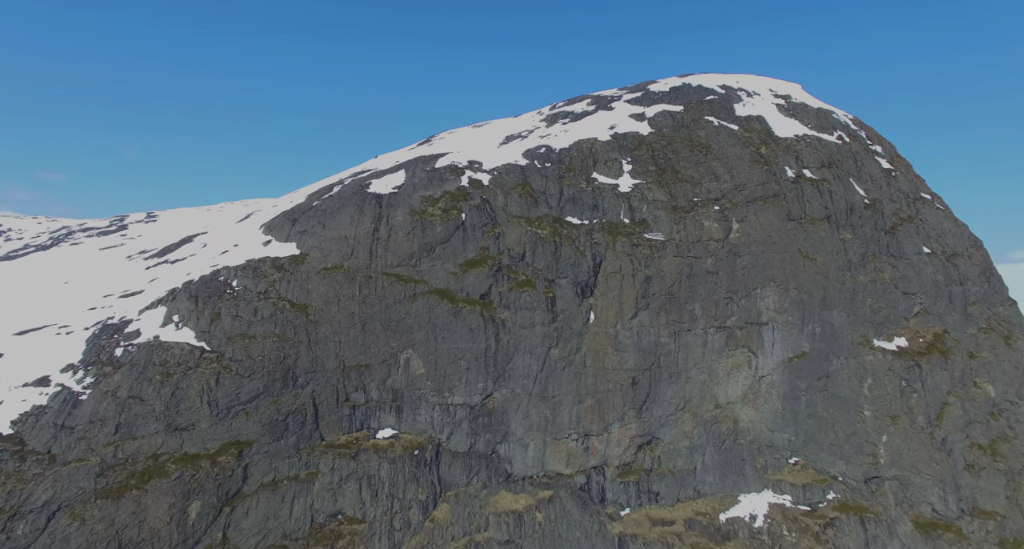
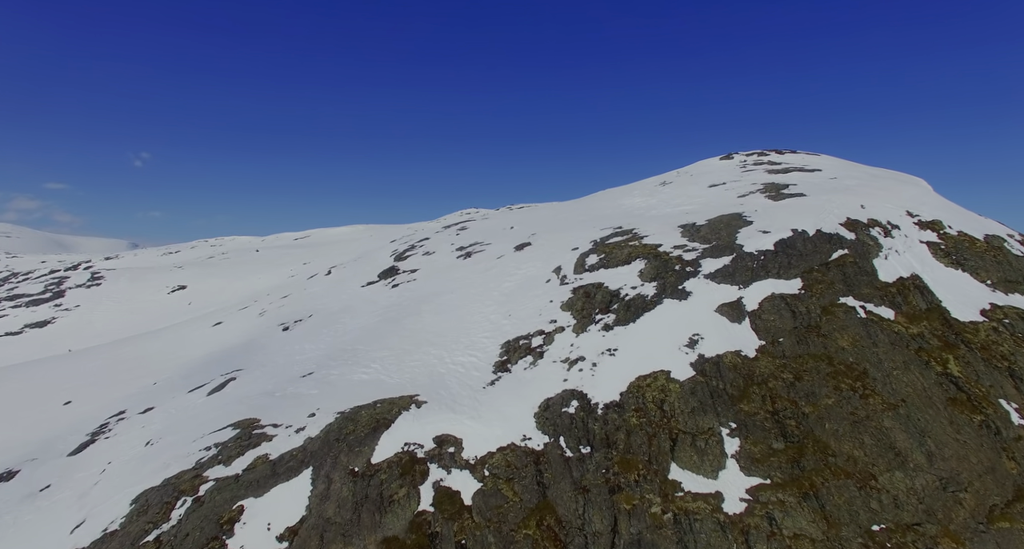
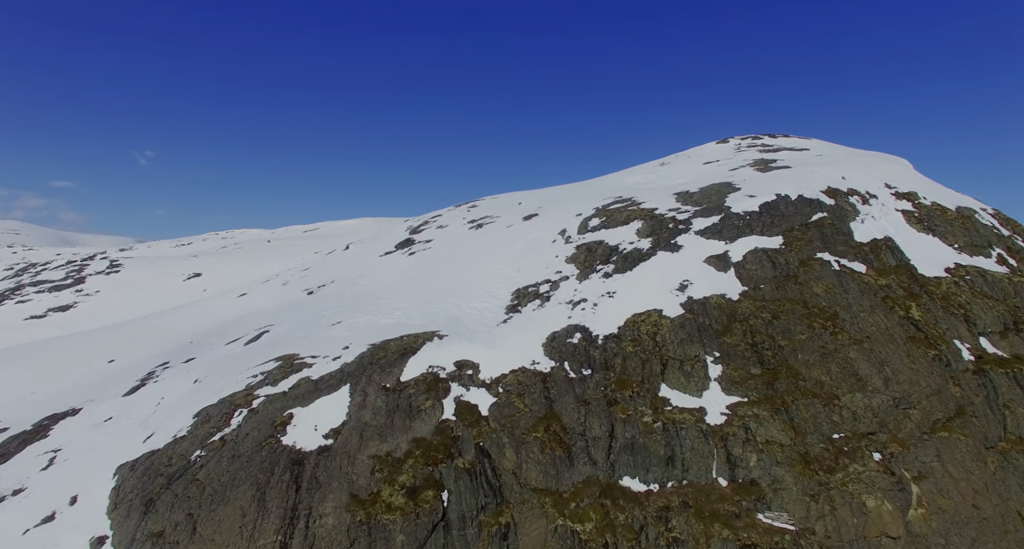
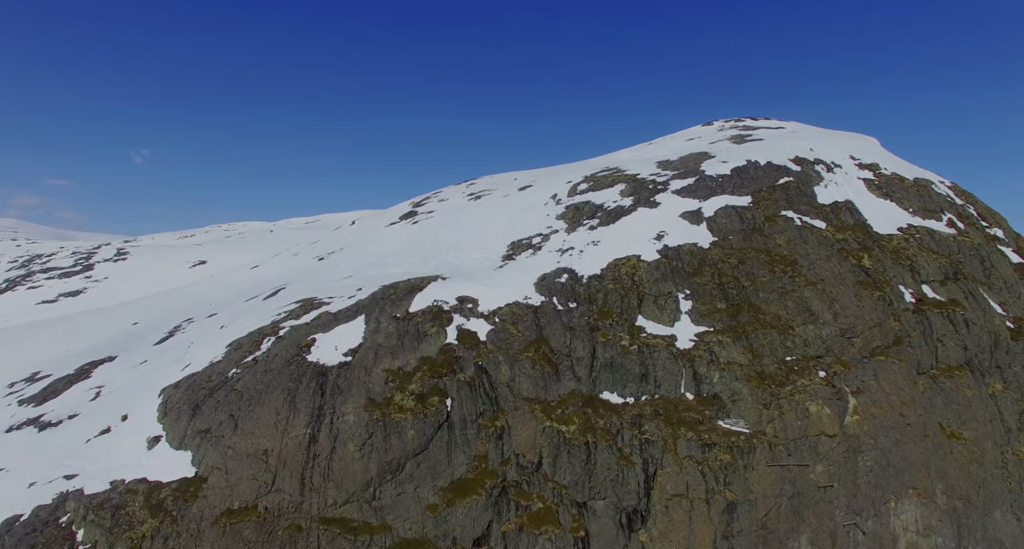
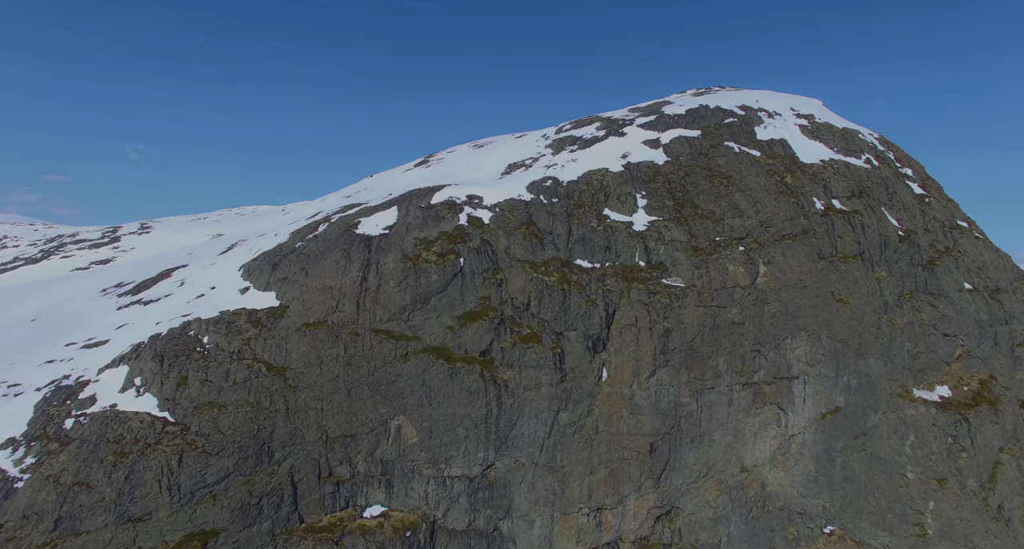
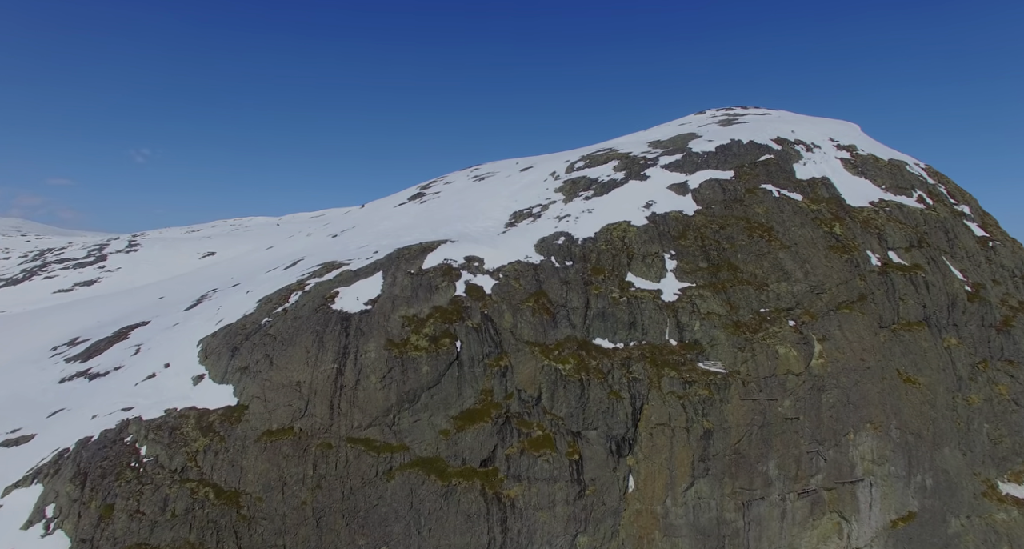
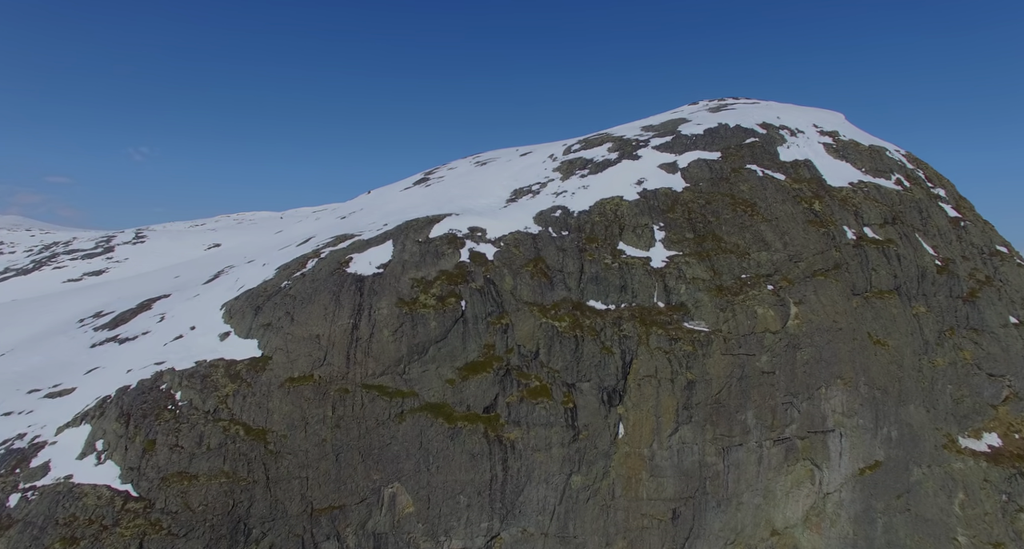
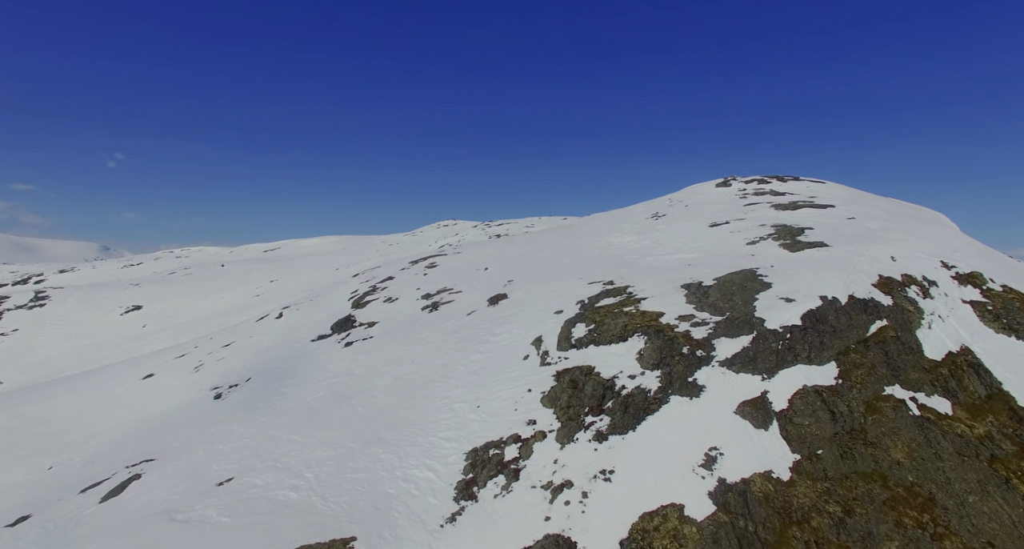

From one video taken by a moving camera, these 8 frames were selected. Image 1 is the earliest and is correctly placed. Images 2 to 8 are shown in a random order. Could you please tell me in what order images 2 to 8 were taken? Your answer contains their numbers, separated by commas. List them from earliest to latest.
5, 7, 6, 4, 3, 2, 8
